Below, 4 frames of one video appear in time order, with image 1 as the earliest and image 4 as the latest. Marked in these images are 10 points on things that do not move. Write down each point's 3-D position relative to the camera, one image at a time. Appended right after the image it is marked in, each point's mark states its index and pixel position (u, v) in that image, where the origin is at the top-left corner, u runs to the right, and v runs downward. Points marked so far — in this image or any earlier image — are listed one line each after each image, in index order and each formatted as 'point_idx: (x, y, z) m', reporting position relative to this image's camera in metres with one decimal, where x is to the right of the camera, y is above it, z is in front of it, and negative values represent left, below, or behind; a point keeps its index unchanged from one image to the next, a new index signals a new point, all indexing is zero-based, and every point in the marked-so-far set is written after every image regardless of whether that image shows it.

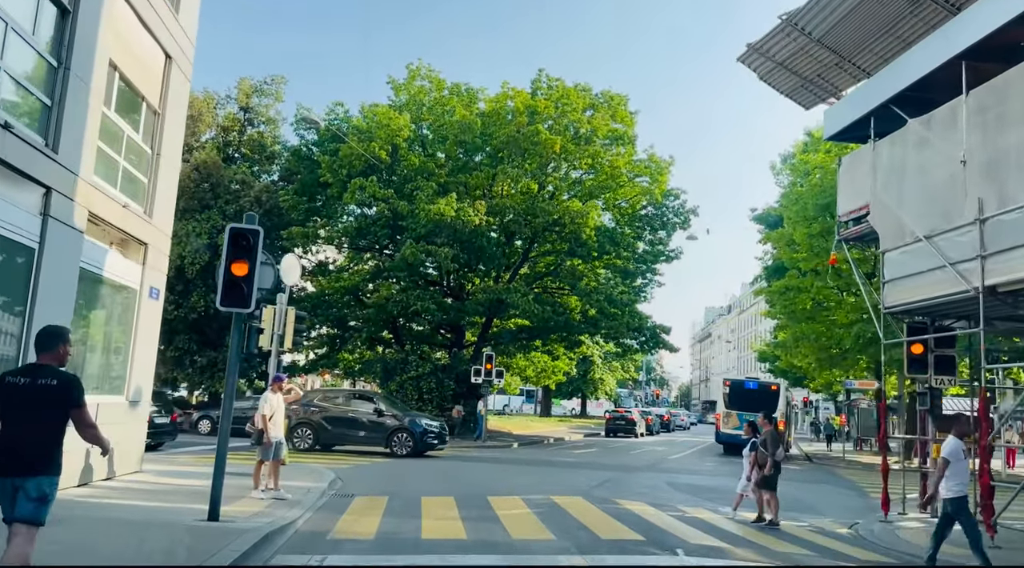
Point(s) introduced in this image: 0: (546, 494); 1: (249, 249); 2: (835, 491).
0: (+0.6, -3.6, +14.0) m
1: (-3.2, +0.5, +9.5) m
2: (+7.4, -4.7, +18.3) m
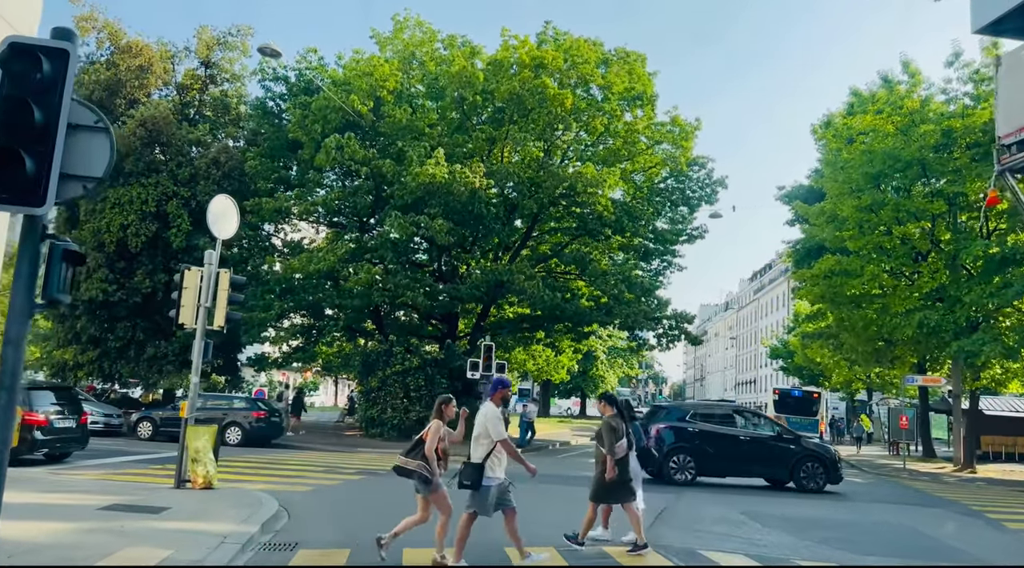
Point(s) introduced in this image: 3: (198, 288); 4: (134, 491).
0: (+0.9, -3.0, +9.5) m
1: (-2.8, +1.1, +4.9) m
2: (+7.6, -4.0, +13.9) m
3: (-4.6, 0.0, +11.9) m
4: (-5.1, -2.8, +10.9) m
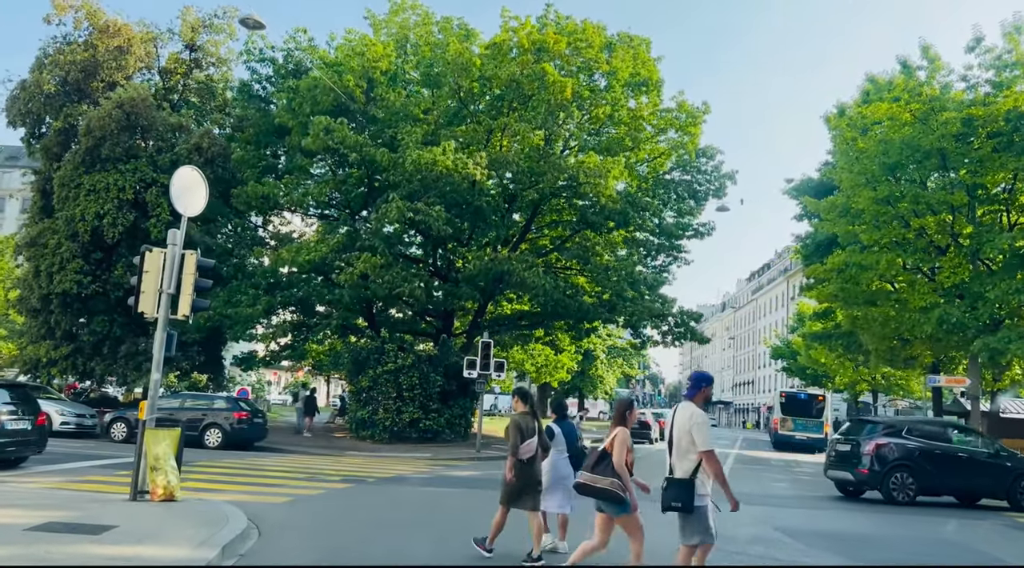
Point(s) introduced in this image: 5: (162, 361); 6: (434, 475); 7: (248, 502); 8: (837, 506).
0: (+1.0, -2.8, +8.1) m
1: (-2.7, +1.3, +3.5) m
2: (+7.6, -3.9, +12.6) m
3: (-4.6, +0.2, +10.5) m
4: (-5.0, -2.6, +9.5) m
5: (-4.6, -1.0, +10.6) m
6: (-1.6, -3.9, +16.6) m
7: (-3.6, -3.0, +11.1) m
8: (+6.0, -4.1, +15.0) m
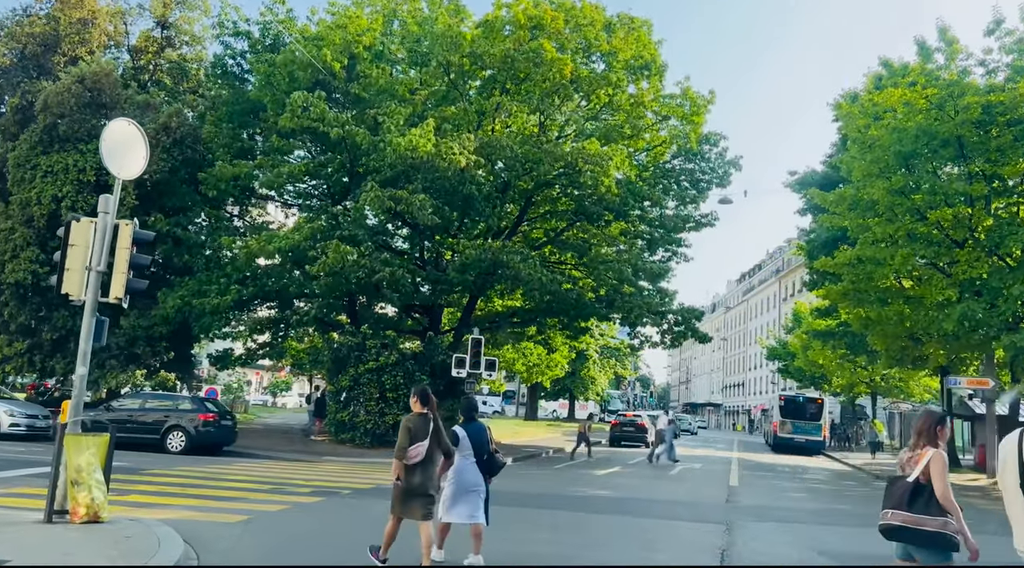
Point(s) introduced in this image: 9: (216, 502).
0: (+1.0, -2.6, +6.4) m
1: (-2.6, +1.6, +1.8) m
2: (+7.6, -3.7, +11.0) m
3: (-4.6, +0.4, +8.8) m
4: (-5.0, -2.3, +7.7) m
5: (-4.6, -0.8, +8.9) m
6: (-1.7, -3.7, +14.8) m
7: (-3.6, -2.7, +9.3) m
8: (+5.9, -3.9, +13.4) m
9: (-4.1, -3.0, +11.3) m
